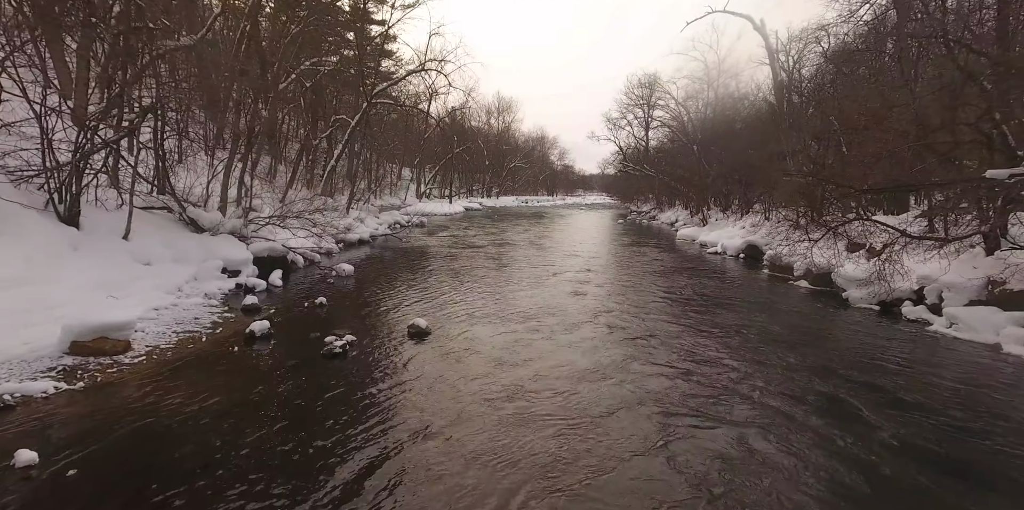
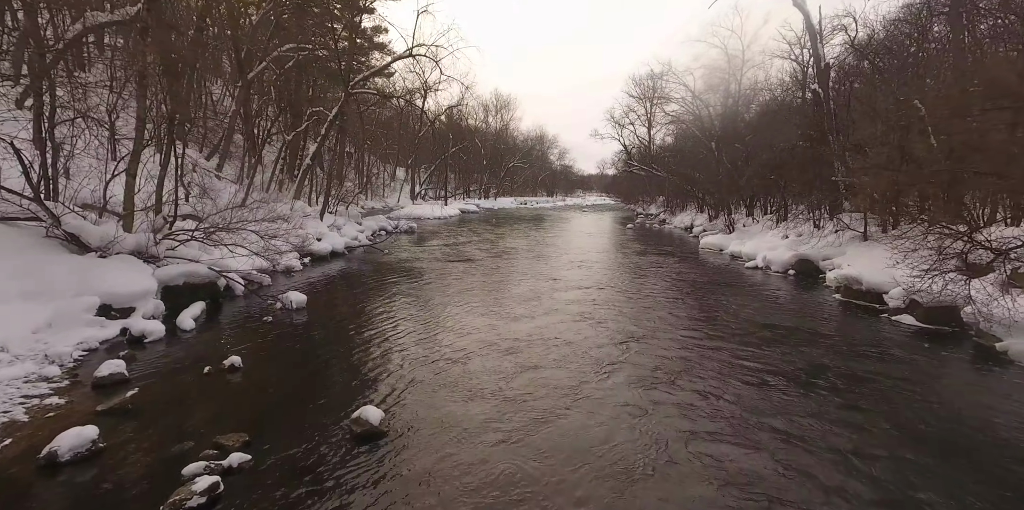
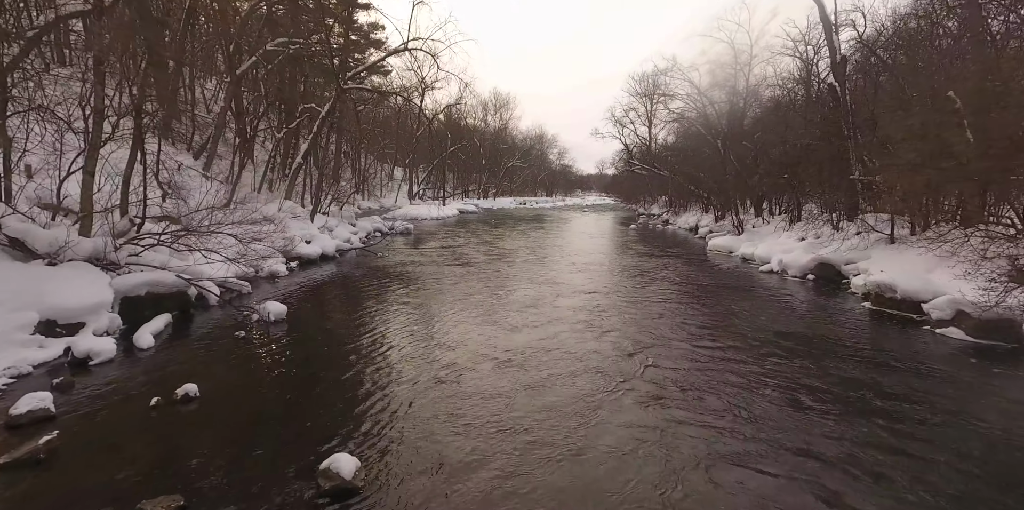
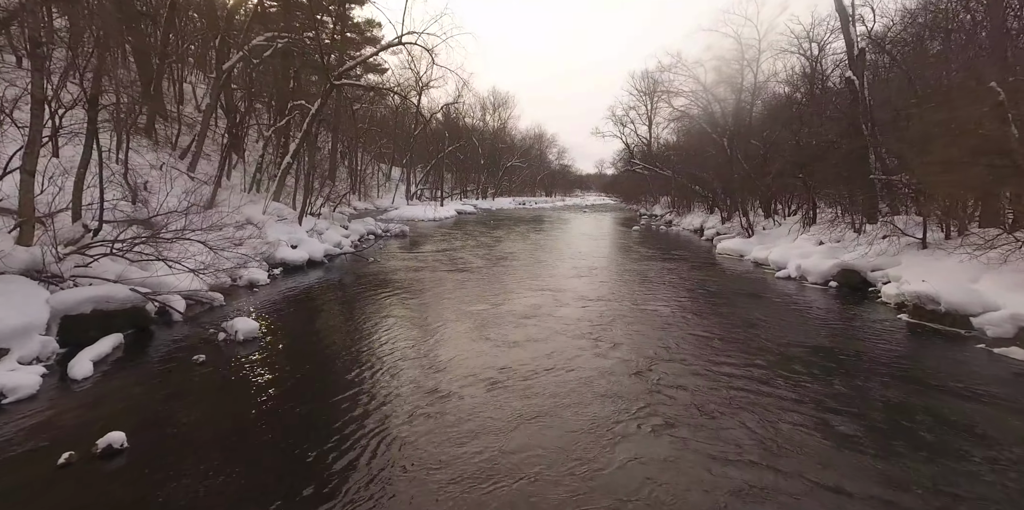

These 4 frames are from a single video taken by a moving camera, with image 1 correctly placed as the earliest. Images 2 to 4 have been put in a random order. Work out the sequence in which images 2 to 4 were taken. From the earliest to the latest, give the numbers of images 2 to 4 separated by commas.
2, 3, 4
